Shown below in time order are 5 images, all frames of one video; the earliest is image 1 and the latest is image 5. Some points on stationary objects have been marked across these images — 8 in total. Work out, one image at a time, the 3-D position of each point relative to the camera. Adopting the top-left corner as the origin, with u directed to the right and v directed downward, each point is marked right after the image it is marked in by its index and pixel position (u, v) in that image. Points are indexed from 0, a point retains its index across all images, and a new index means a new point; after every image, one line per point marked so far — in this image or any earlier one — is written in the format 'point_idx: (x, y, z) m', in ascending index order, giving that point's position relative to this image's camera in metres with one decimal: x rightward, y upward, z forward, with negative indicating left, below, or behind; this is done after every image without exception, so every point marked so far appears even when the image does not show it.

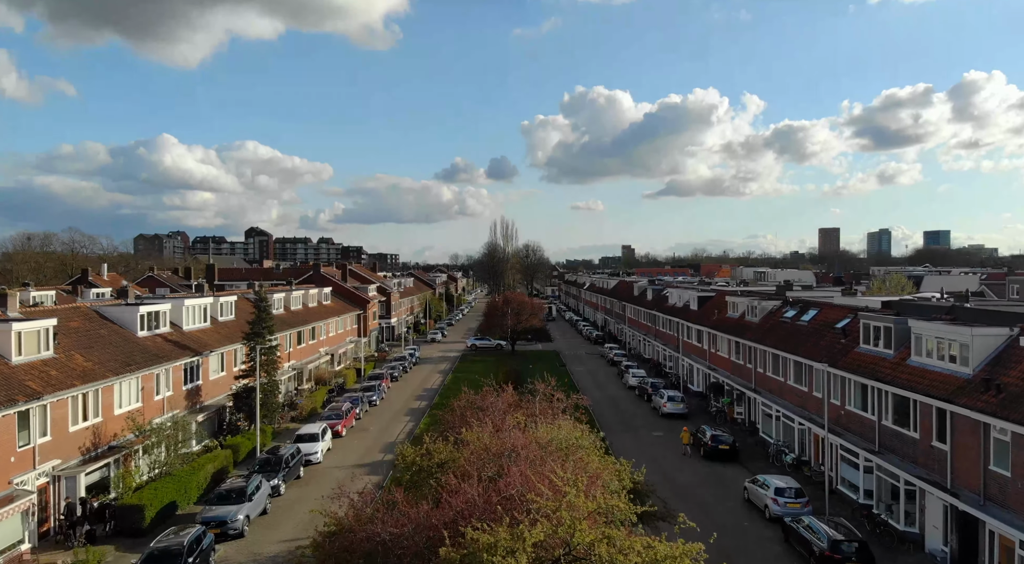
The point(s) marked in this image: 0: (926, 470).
0: (+11.2, -5.1, +19.8) m
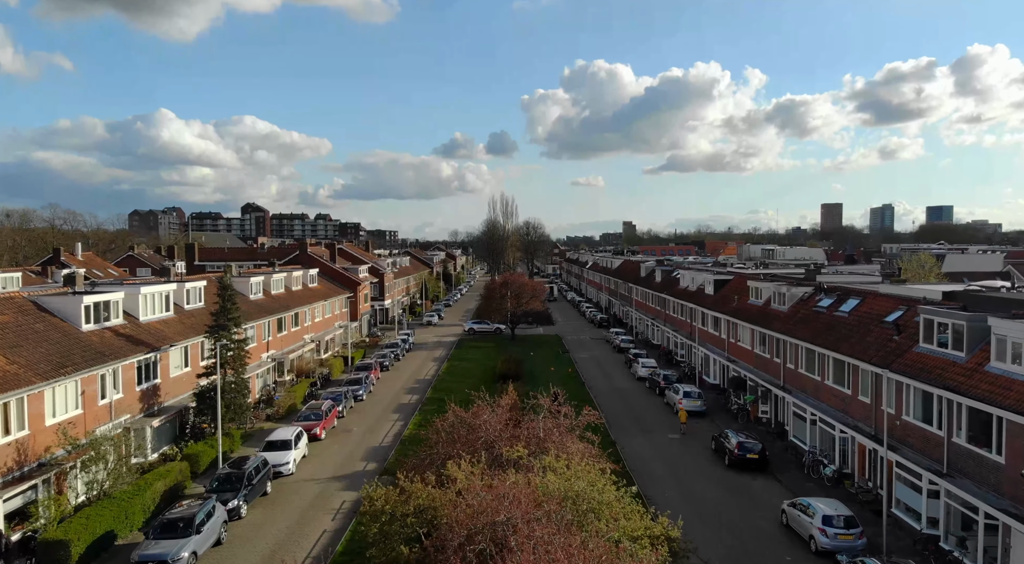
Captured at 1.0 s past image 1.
0: (+11.2, -4.9, +16.3) m
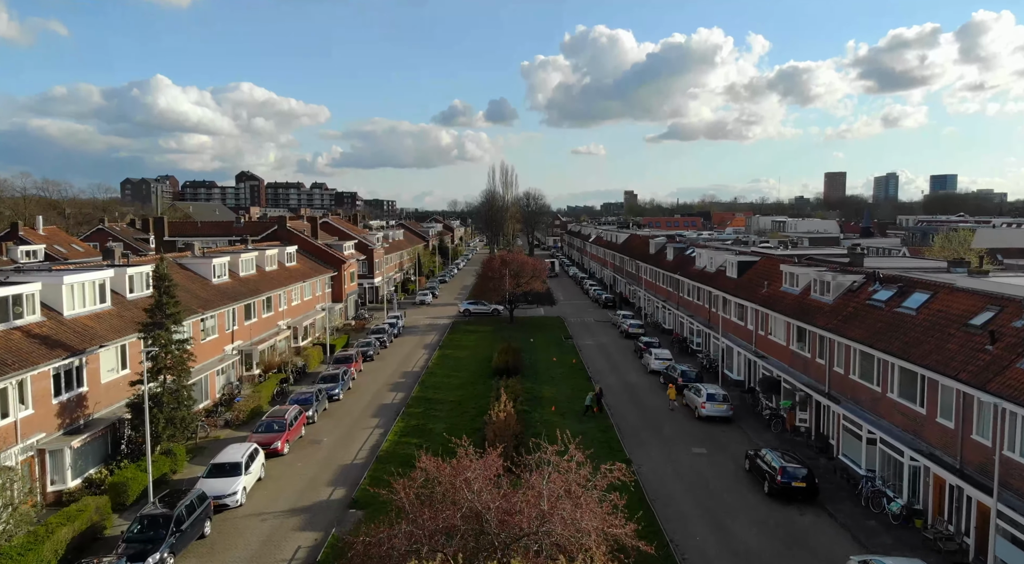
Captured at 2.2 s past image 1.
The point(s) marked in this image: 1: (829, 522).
0: (+11.1, -5.1, +11.9) m
1: (+8.6, -6.5, +19.8) m
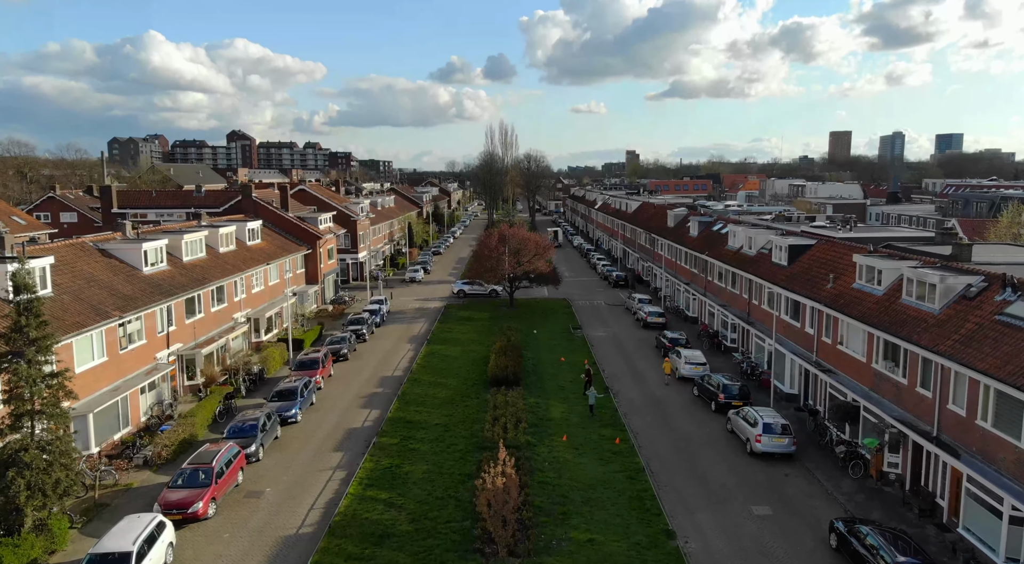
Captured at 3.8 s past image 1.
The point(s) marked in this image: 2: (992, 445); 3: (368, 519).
0: (+11.1, -5.9, +5.7) m
1: (+8.6, -6.9, +13.7) m
2: (+10.7, -3.6, +16.4) m
3: (-3.6, -5.9, +18.1) m
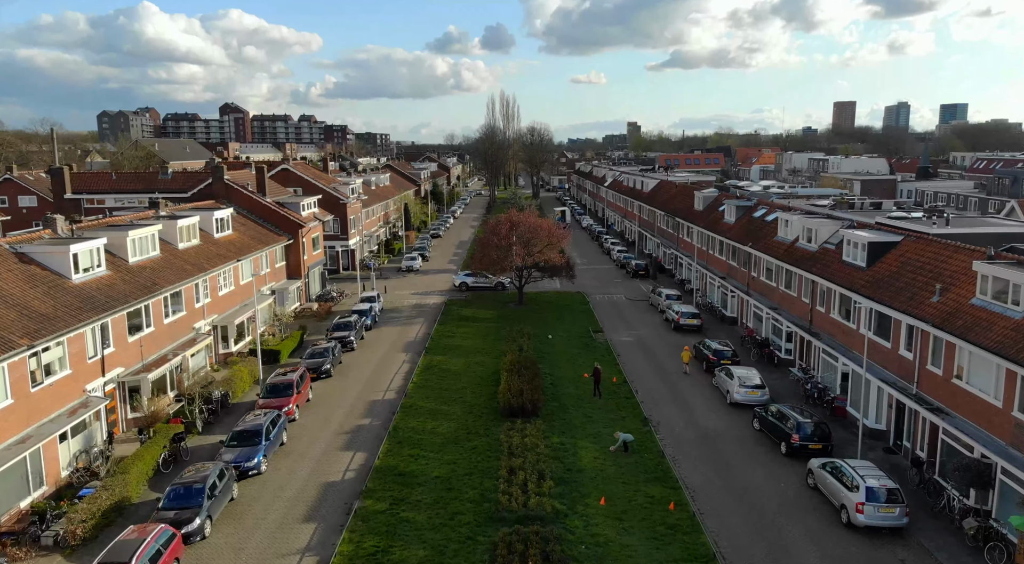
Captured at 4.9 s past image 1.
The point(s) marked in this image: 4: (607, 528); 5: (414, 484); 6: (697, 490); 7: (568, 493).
0: (+11.7, -7.0, +0.6) m
1: (+9.2, -7.7, +8.6) m
2: (+11.3, -4.3, +11.2) m
3: (-3.0, -6.5, +13.0) m
4: (+2.2, -5.6, +16.6) m
5: (-2.5, -5.3, +19.0) m
6: (+4.8, -5.4, +19.0) m
7: (+1.4, -5.3, +18.2) m
